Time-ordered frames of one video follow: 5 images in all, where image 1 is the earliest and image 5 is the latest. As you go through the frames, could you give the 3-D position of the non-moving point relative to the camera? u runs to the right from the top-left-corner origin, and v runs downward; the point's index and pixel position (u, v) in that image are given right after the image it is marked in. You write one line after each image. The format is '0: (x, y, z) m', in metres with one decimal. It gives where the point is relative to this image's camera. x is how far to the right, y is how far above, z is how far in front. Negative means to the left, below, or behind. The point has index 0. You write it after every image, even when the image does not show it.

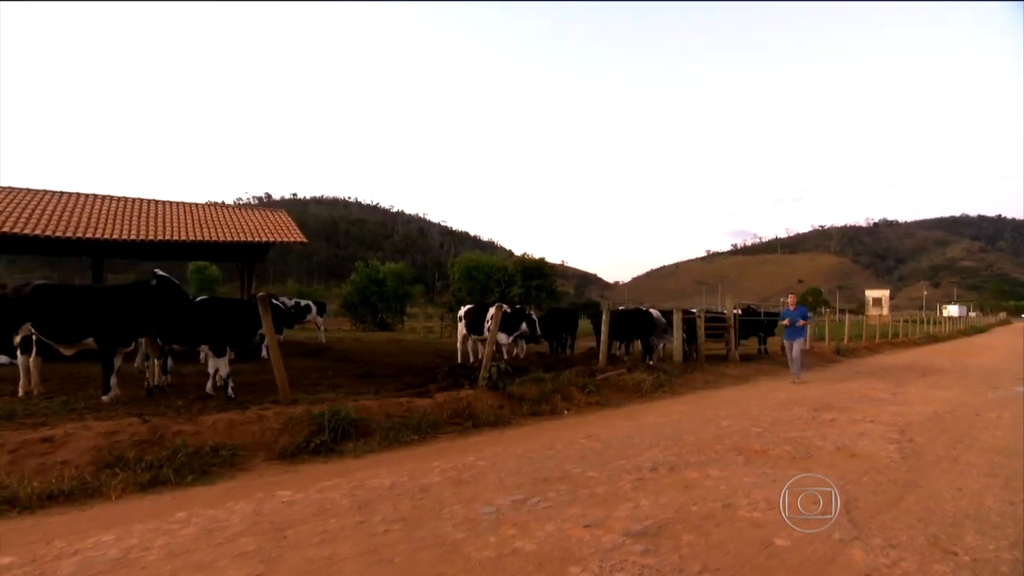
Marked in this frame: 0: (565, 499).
0: (+0.4, -1.7, +7.5) m
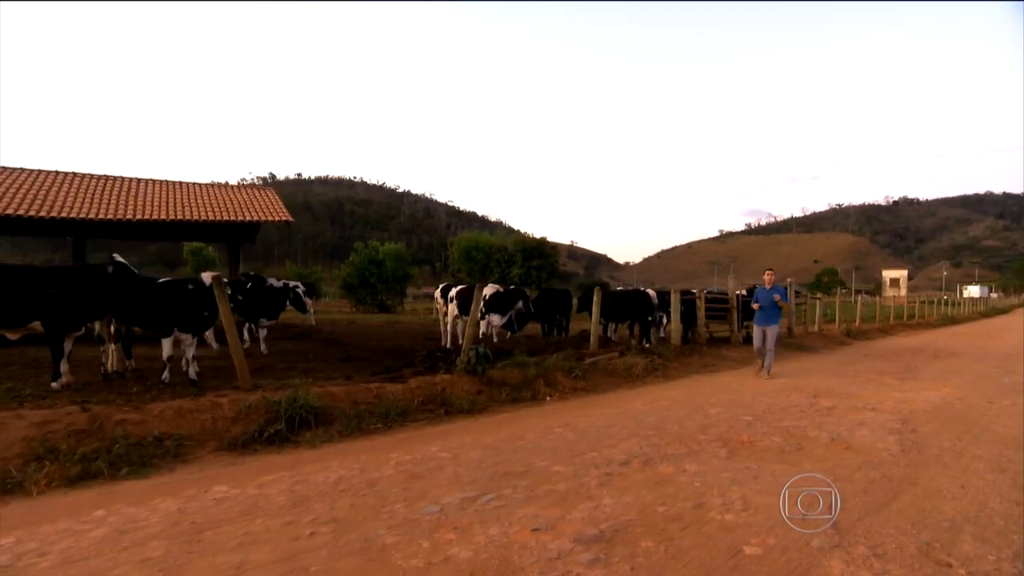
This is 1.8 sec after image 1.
0: (+0.1, -1.6, +6.9) m
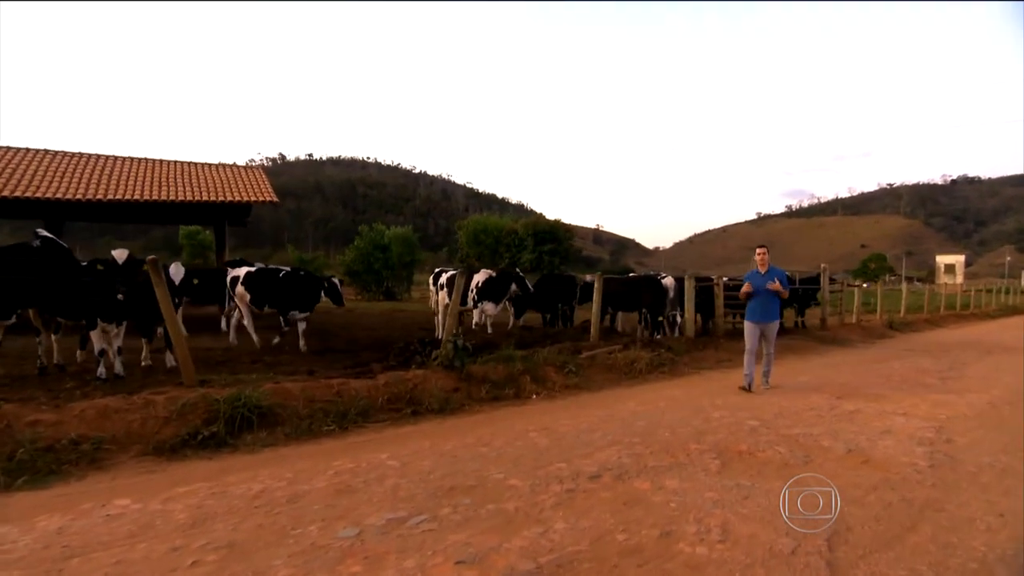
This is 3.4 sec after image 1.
0: (-0.4, -1.5, +6.0) m
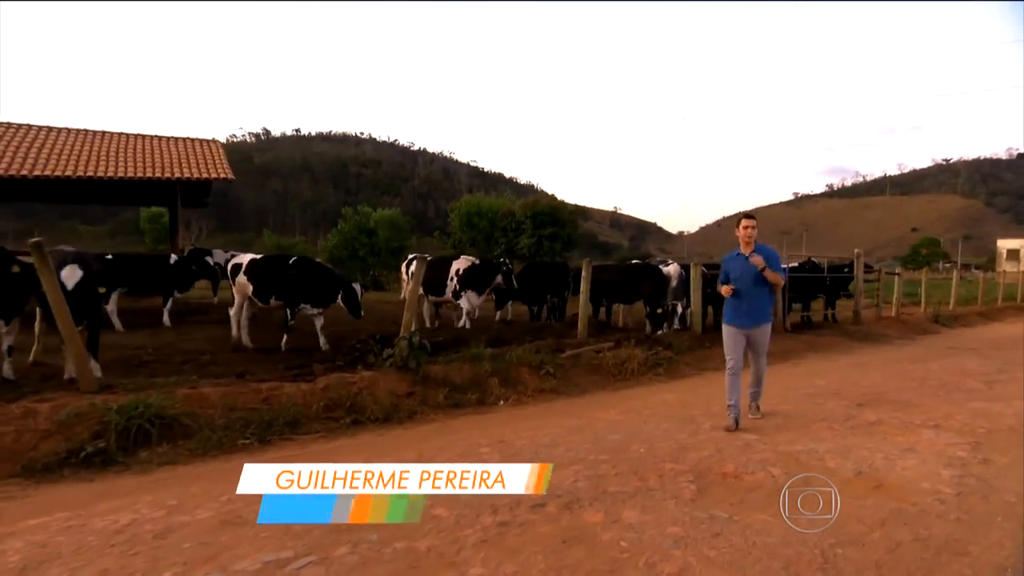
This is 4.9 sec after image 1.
0: (-0.9, -1.5, +4.9) m
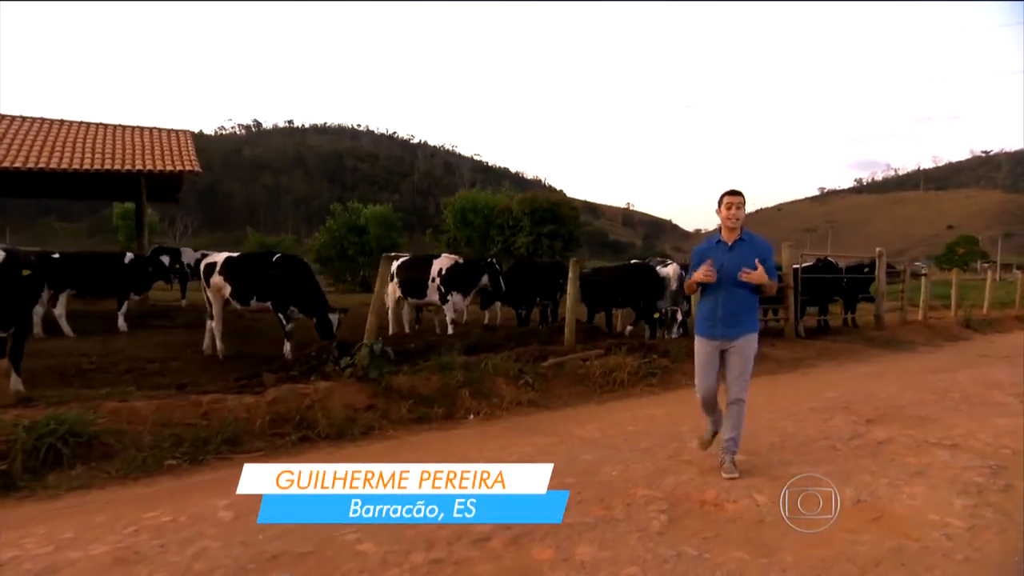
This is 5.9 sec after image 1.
0: (-1.3, -1.5, +4.3) m
